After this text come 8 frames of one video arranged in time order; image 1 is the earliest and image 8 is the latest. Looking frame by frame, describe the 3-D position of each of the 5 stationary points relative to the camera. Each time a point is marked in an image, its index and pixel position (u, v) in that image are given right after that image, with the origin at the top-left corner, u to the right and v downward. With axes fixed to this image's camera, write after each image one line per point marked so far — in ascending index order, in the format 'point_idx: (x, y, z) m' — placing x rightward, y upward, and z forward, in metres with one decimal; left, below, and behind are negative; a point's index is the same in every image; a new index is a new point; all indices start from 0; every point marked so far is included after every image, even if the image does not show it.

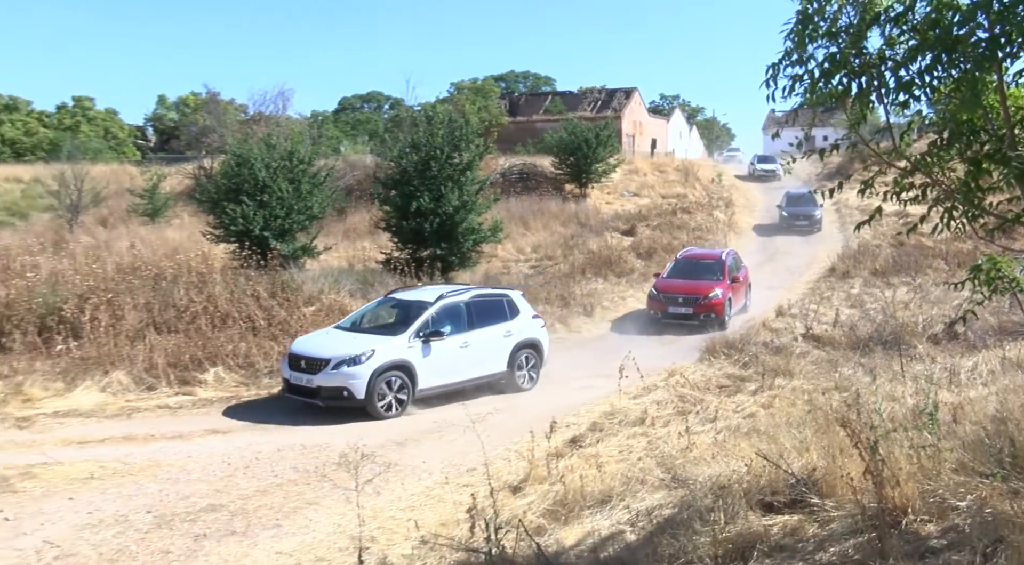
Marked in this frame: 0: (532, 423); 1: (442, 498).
0: (+0.4, -1.5, +10.4) m
1: (-0.7, -2.0, +8.1) m
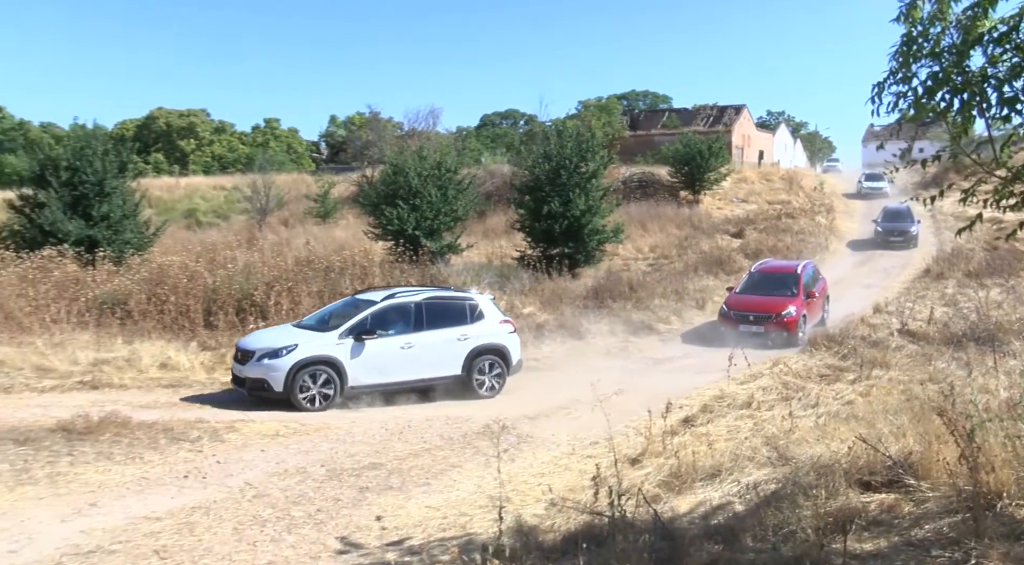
0: (+1.8, -1.5, +11.4) m
1: (+0.6, -1.9, +9.2) m
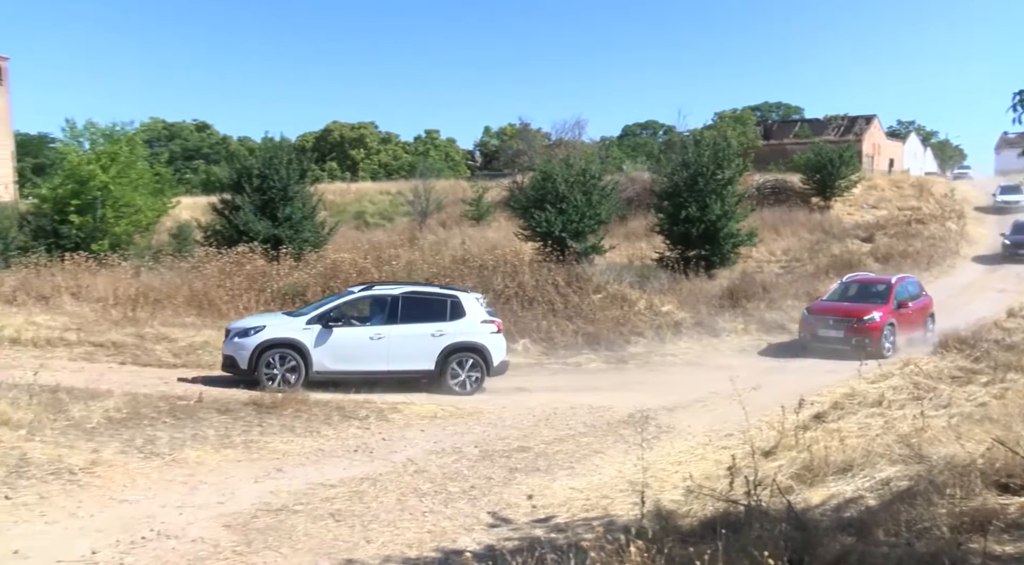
0: (+3.6, -1.6, +11.8) m
1: (+2.1, -1.9, +9.6) m
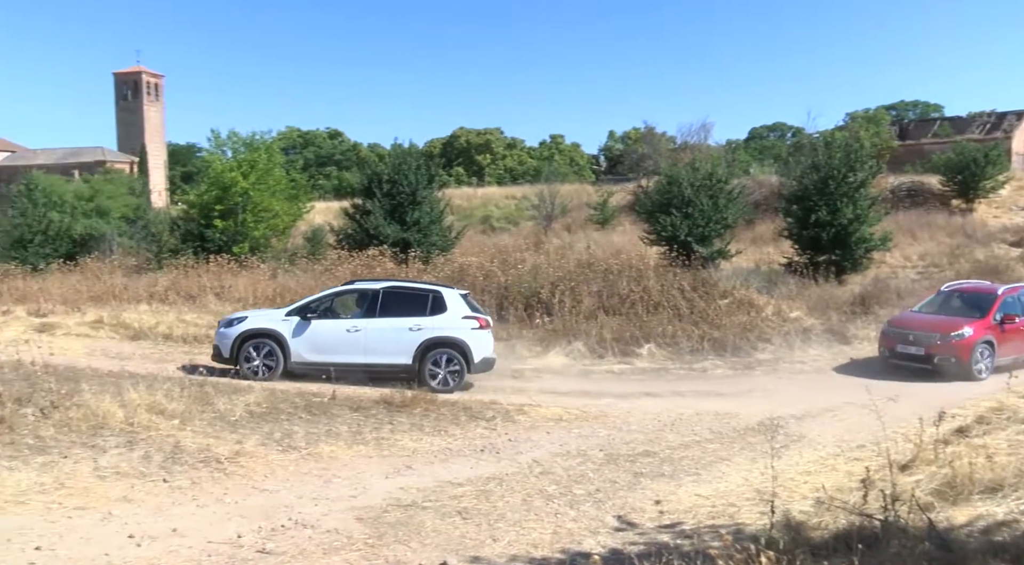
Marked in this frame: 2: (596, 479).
0: (+5.1, -1.7, +11.3) m
1: (+3.4, -2.0, +9.3) m
2: (+0.9, -1.9, +8.8) m
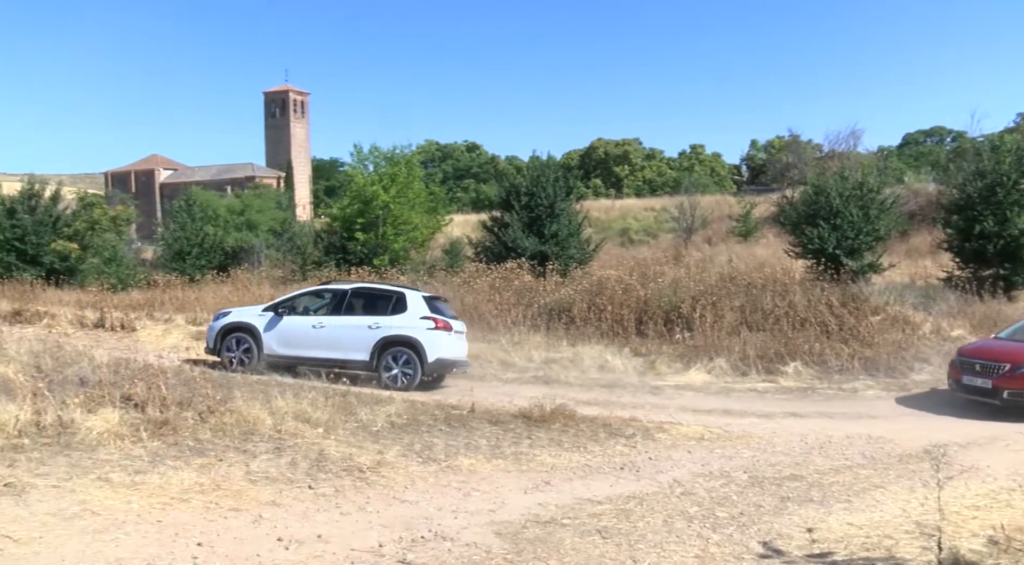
0: (+6.8, -1.9, +10.3) m
1: (+4.8, -2.1, +8.6) m
2: (+2.2, -2.1, +8.4) m
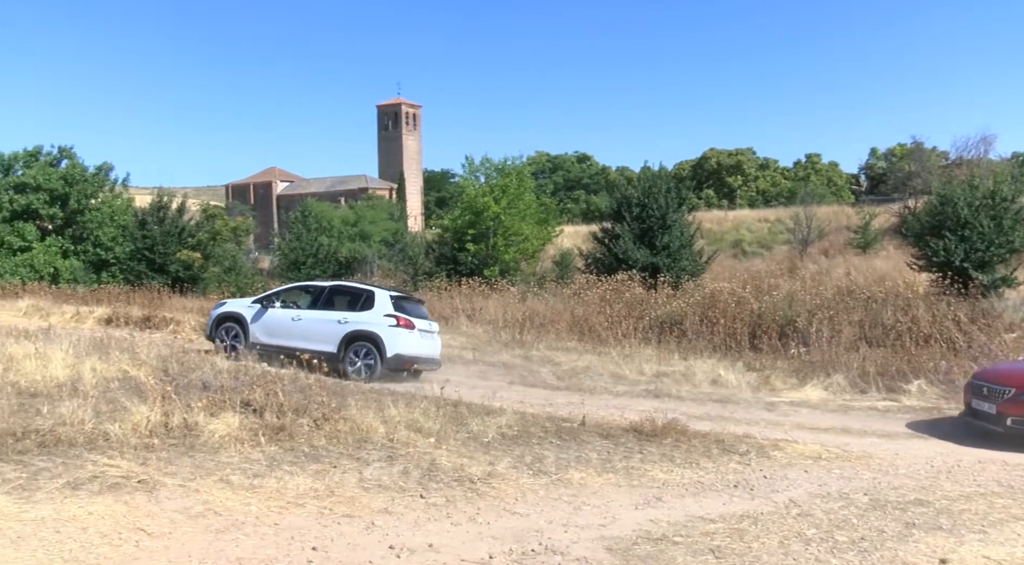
0: (+8.0, -2.1, +9.5) m
1: (+5.9, -2.3, +8.0) m
2: (+3.2, -2.2, +8.0) m
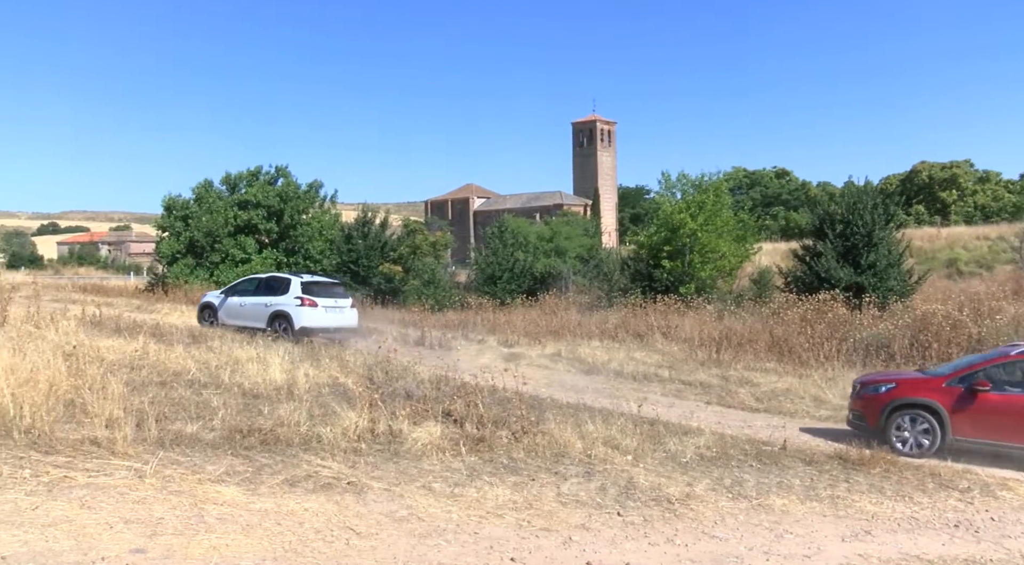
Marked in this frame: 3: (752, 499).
0: (+9.8, -2.4, +8.0) m
1: (+7.5, -2.5, +6.8) m
2: (+5.0, -2.4, +7.3) m
3: (+2.2, -2.0, +8.1) m
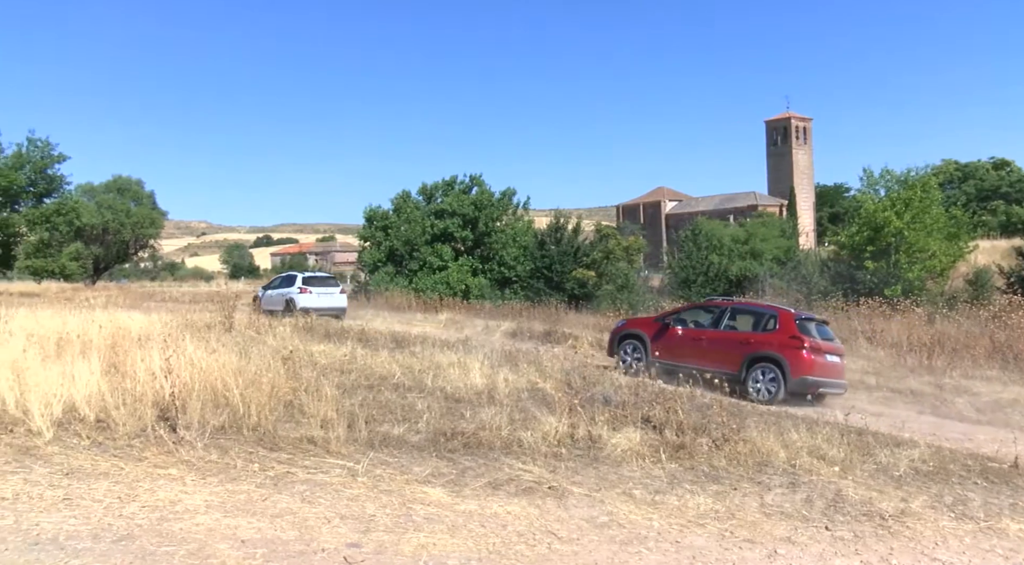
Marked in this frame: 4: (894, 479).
0: (+11.5, -2.3, +6.1) m
1: (+9.0, -2.4, +5.4) m
2: (+6.6, -2.4, +6.3) m
3: (+4.0, -2.0, +7.6) m
4: (+3.5, -1.8, +8.2) m
